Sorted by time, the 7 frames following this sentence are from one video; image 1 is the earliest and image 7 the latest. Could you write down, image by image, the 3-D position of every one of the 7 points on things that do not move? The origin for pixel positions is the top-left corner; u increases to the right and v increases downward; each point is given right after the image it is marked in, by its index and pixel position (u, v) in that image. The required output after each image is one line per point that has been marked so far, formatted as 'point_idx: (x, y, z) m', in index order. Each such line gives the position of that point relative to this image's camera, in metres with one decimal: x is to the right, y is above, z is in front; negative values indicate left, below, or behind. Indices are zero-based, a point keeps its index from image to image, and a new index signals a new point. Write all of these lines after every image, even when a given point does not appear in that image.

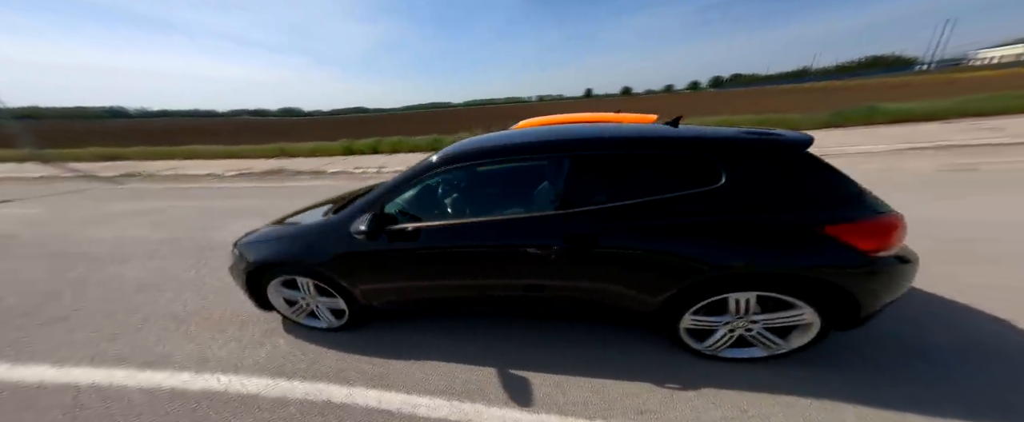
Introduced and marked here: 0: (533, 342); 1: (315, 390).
0: (+0.2, -0.9, +2.2) m
1: (-1.2, -1.1, +1.8) m
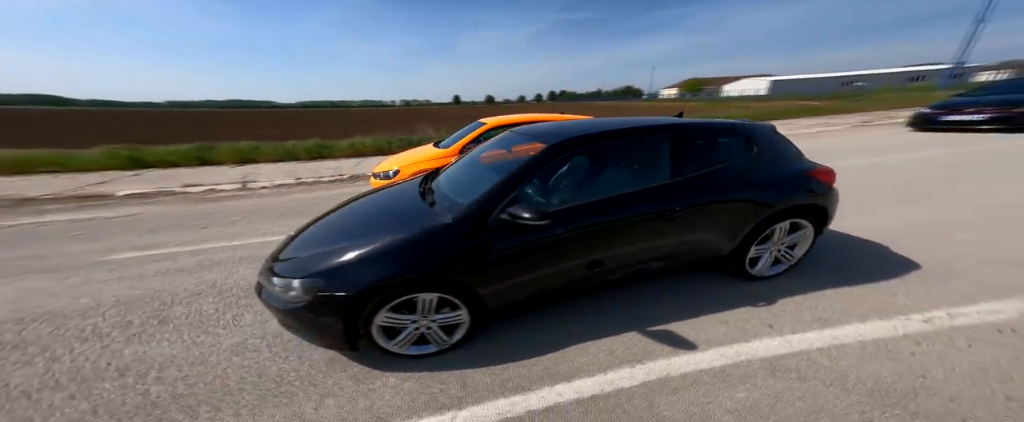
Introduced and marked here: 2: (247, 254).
0: (+1.1, -0.7, +2.5) m
1: (0.0, -1.0, +1.6) m
2: (-3.1, -0.5, +3.5) m
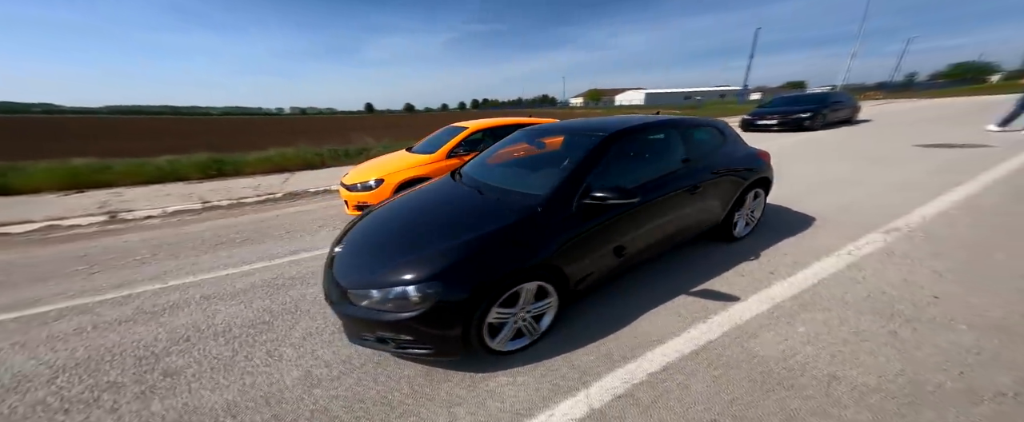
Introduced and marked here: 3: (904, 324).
0: (+1.5, -0.5, +2.9) m
1: (+0.7, -0.9, +1.8) m
2: (-2.8, -0.7, +2.8) m
3: (+2.5, -0.7, +1.9) m
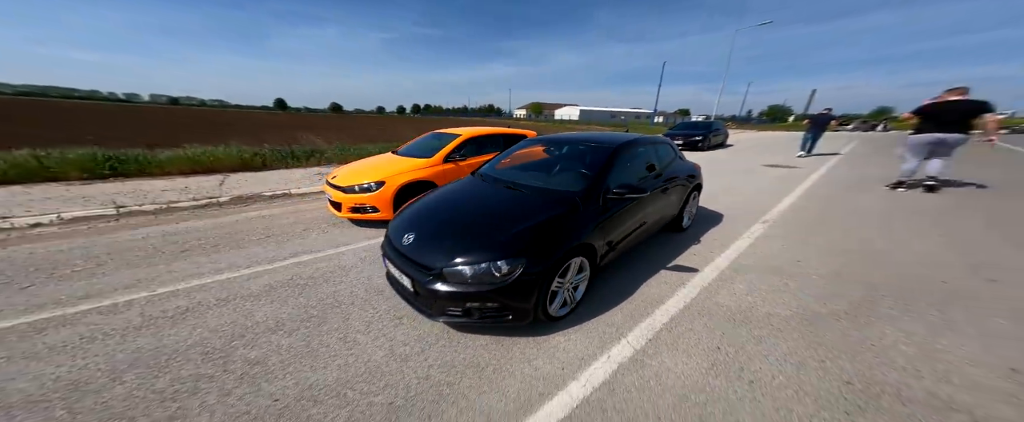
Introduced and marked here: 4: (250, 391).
0: (+1.6, -0.5, +3.7) m
1: (+1.1, -0.9, +2.4) m
2: (-2.6, -0.7, +2.6) m
3: (+2.8, -0.6, +2.9) m
4: (-1.4, -1.0, +1.6) m
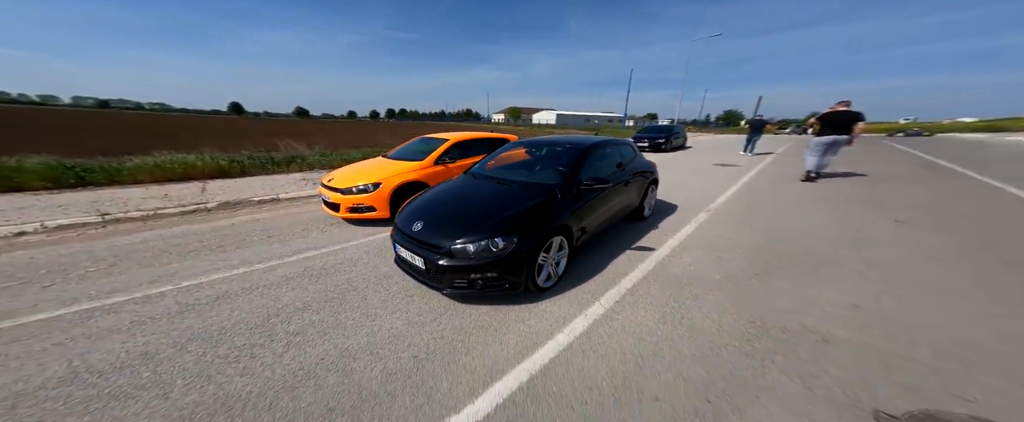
0: (+1.5, -0.4, +4.3) m
1: (+1.0, -0.8, +2.9) m
2: (-2.7, -0.7, +2.9) m
3: (+2.7, -0.5, +3.6) m
4: (-1.4, -0.9, +2.0) m
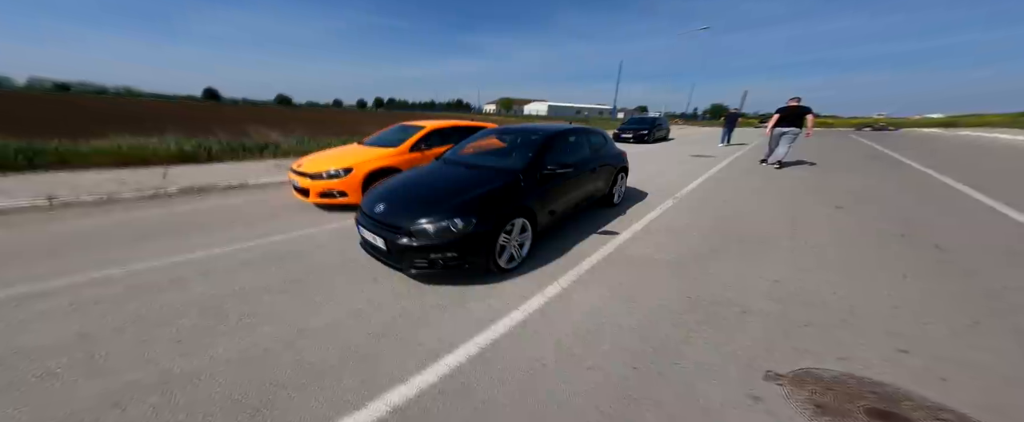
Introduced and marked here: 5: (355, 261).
0: (+1.1, -0.2, +4.3) m
1: (+0.7, -0.6, +3.0) m
2: (-3.0, -0.5, +2.8) m
3: (+2.3, -0.3, +3.7) m
4: (-1.7, -0.8, +2.0) m
5: (-1.6, -0.5, +3.1) m
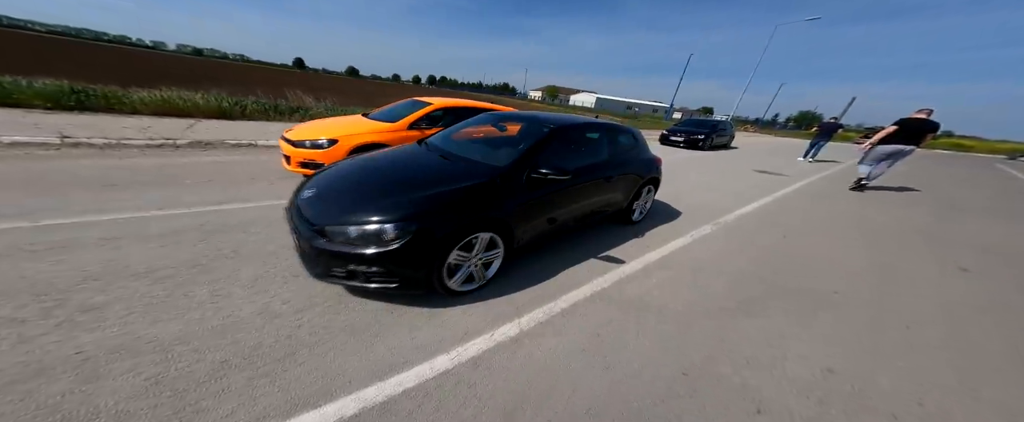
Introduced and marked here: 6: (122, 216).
0: (+1.0, -0.4, +3.4) m
1: (+0.3, -0.8, +2.2) m
2: (-3.3, -0.2, +2.5) m
3: (+2.1, -0.7, +2.7) m
4: (-2.2, -0.6, +1.5) m
5: (-1.9, -0.3, +2.6) m
6: (-3.5, -0.1, +2.7) m
